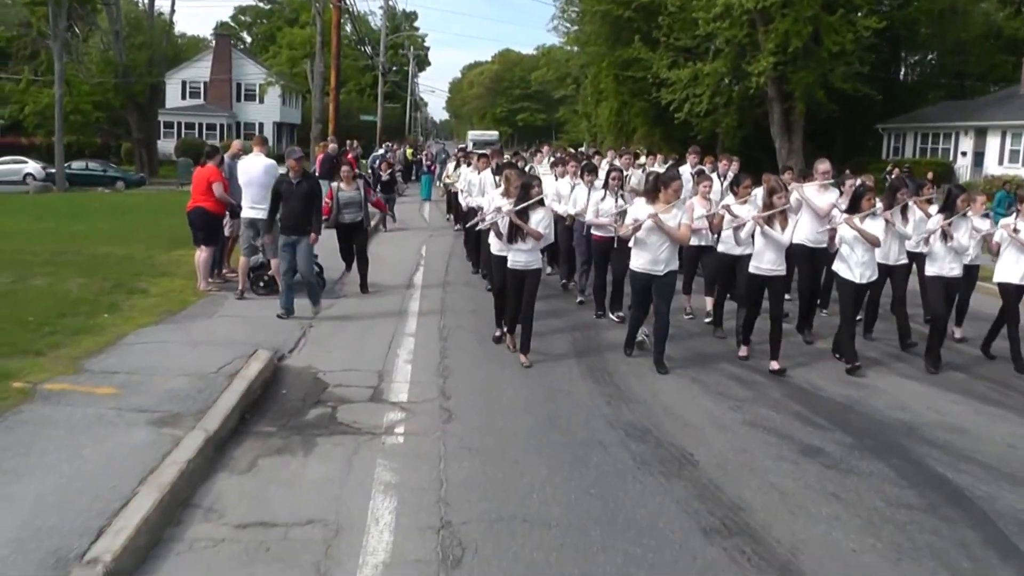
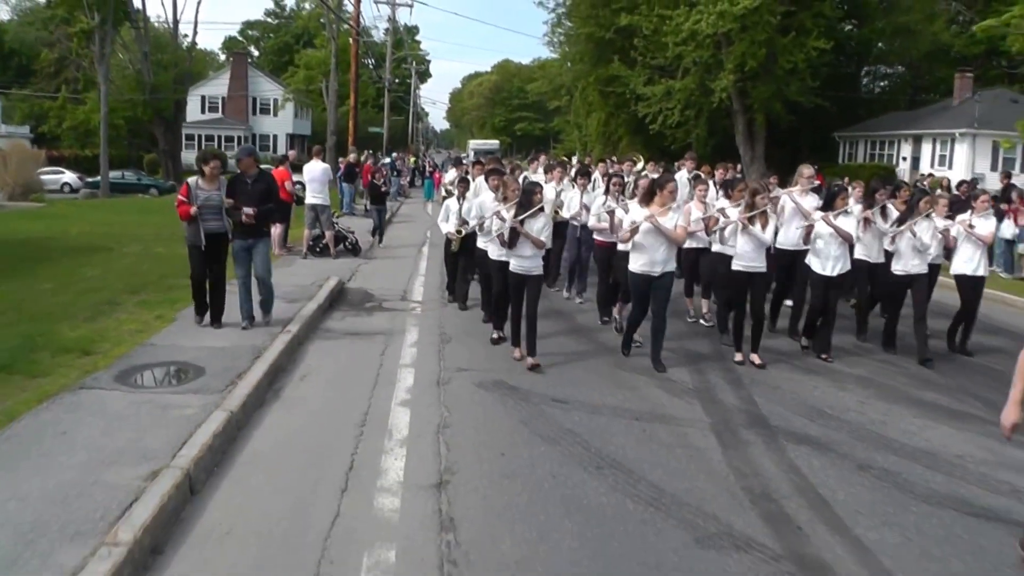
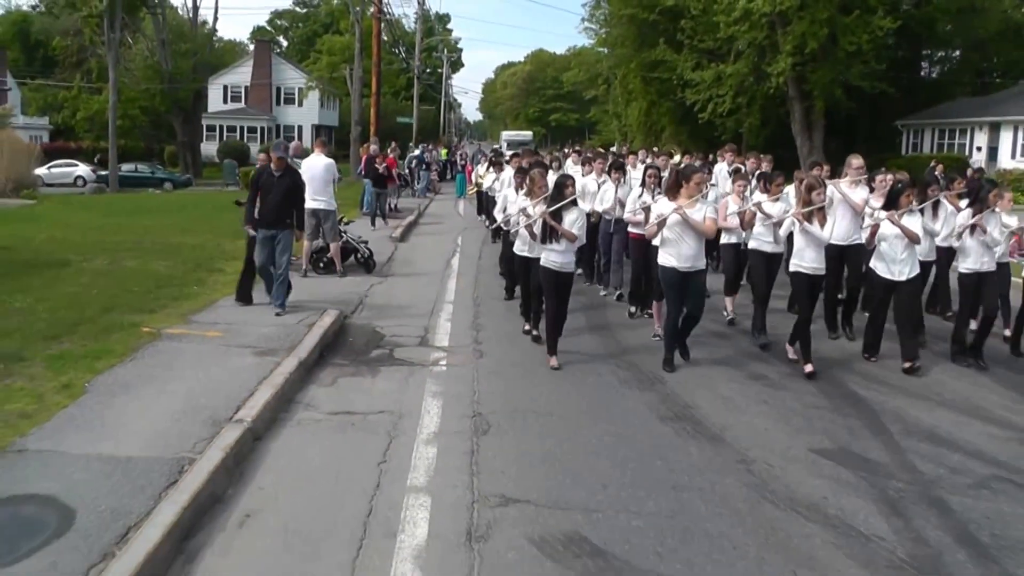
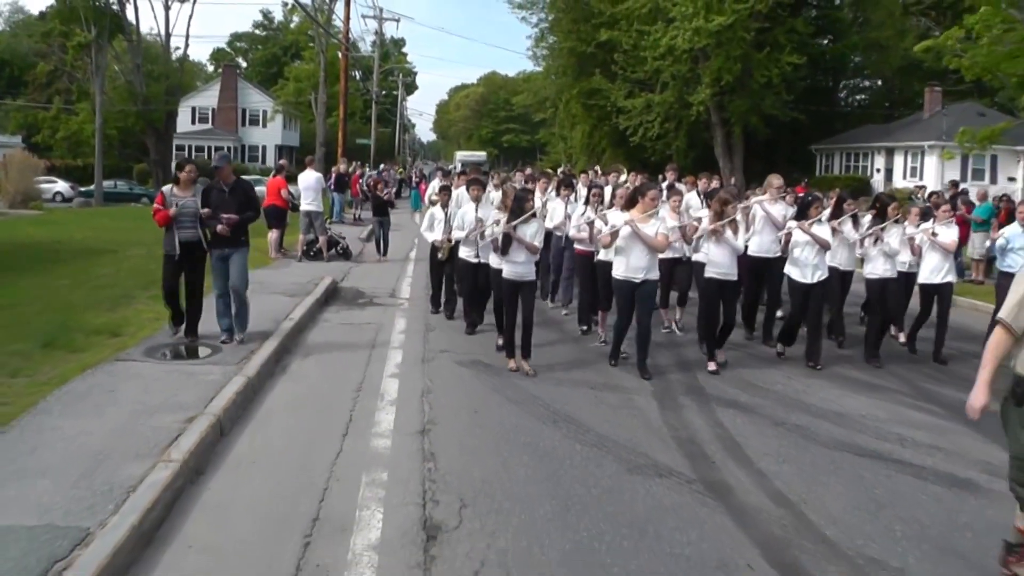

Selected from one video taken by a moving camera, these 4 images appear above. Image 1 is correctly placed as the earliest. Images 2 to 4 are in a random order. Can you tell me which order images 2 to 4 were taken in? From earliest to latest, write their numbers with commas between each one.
3, 2, 4
